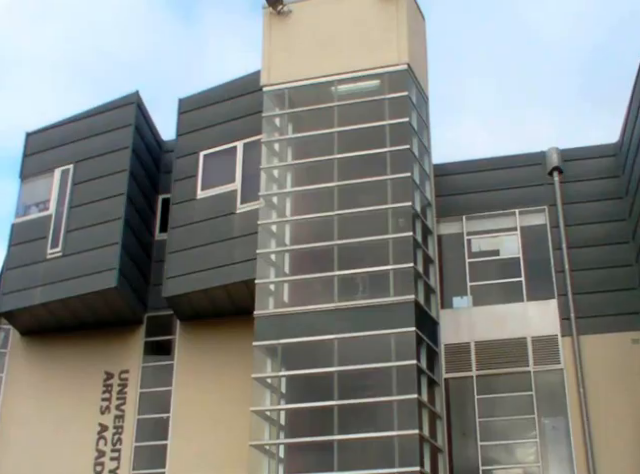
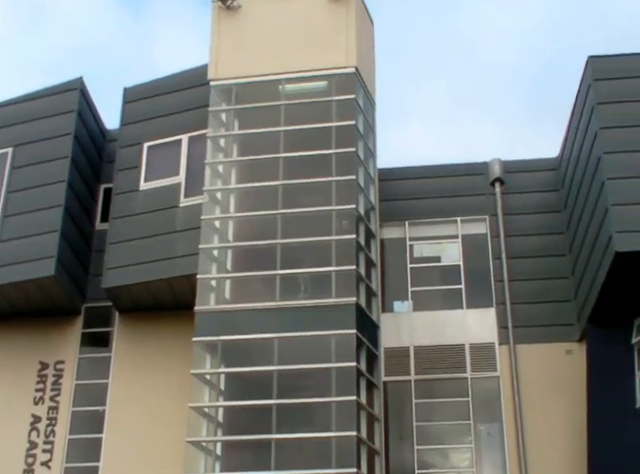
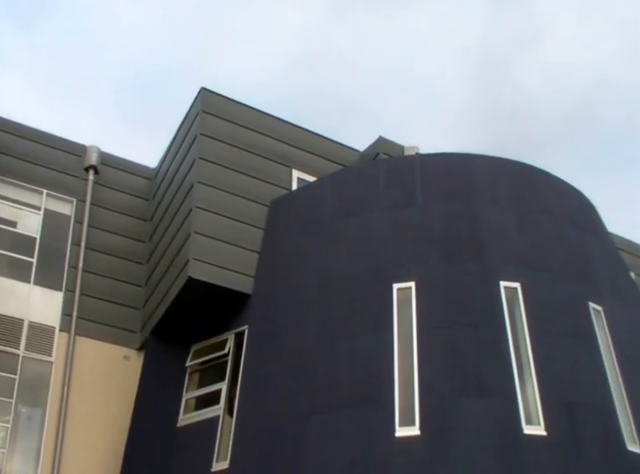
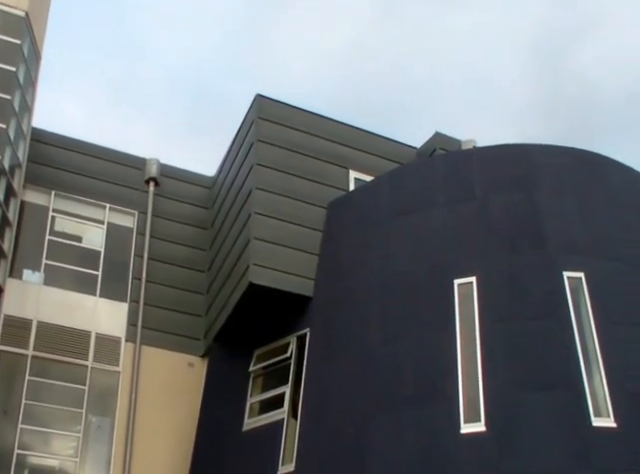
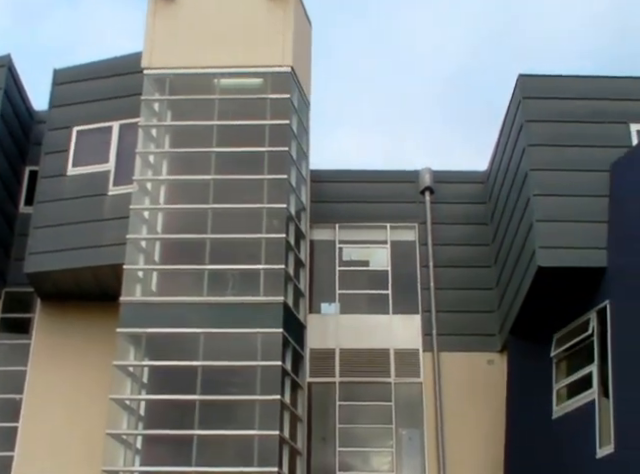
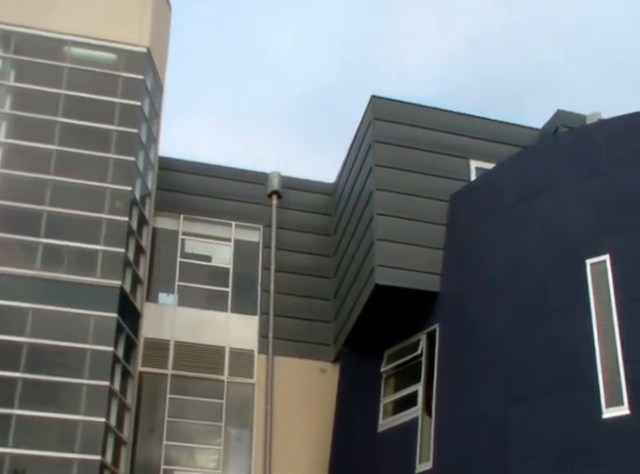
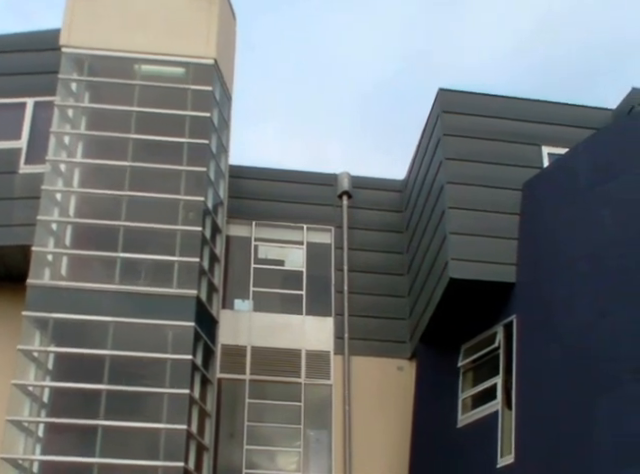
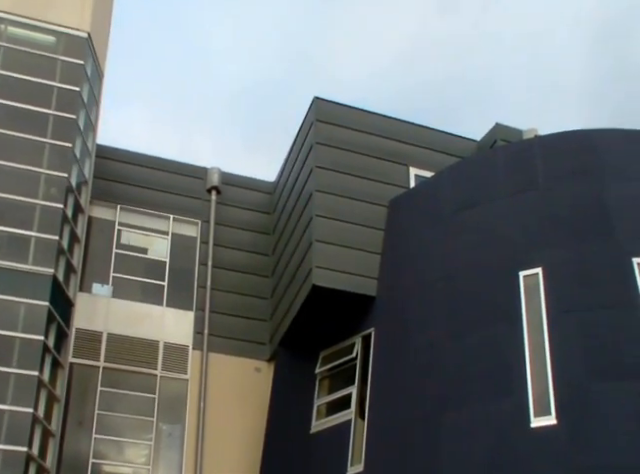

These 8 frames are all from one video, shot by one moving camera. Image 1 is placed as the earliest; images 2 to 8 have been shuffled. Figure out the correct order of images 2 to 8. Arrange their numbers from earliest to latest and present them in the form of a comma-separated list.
2, 5, 7, 6, 8, 4, 3
